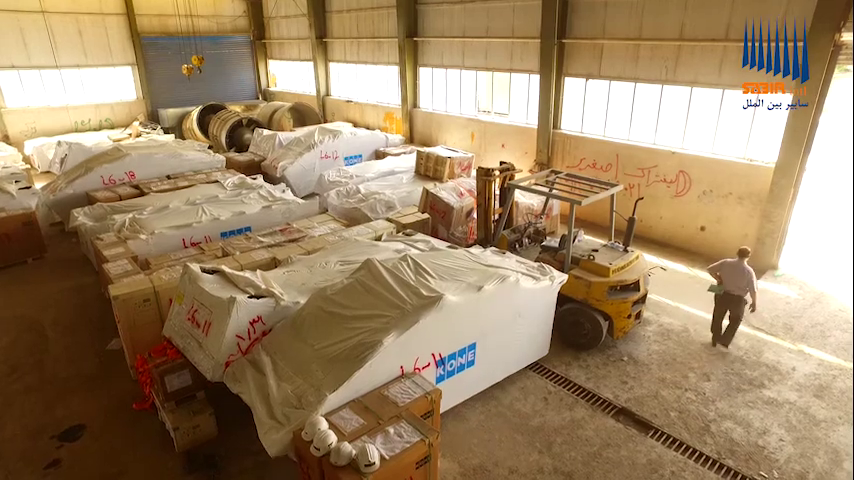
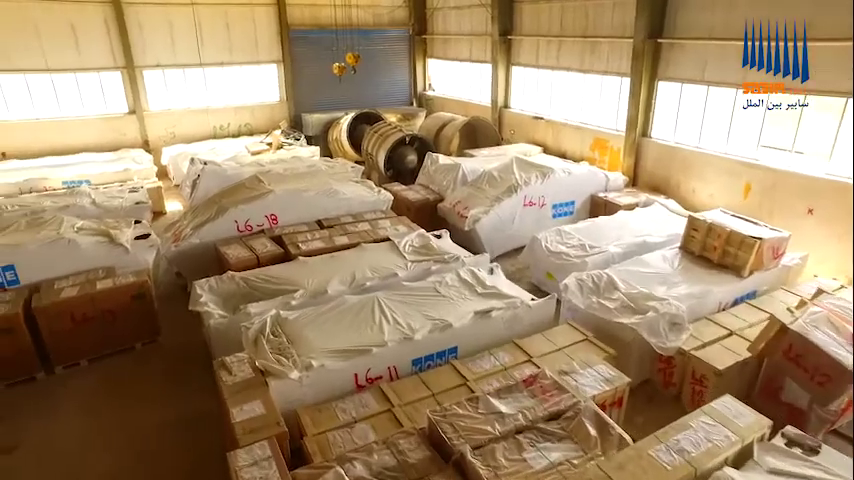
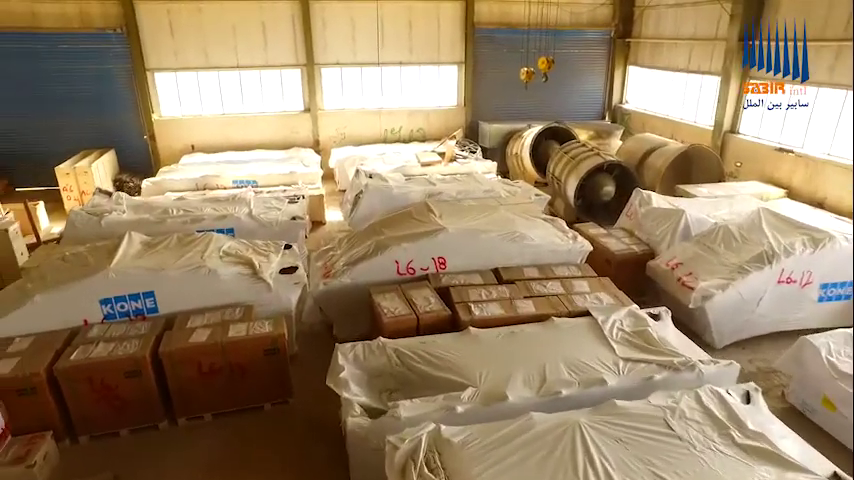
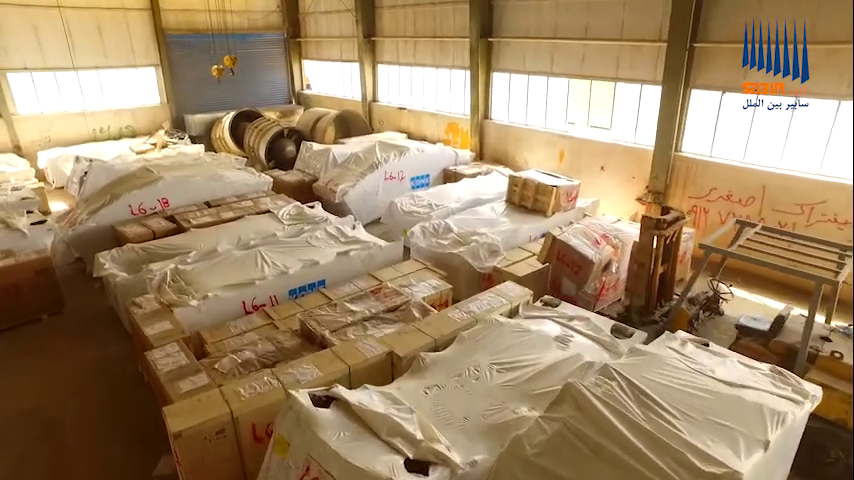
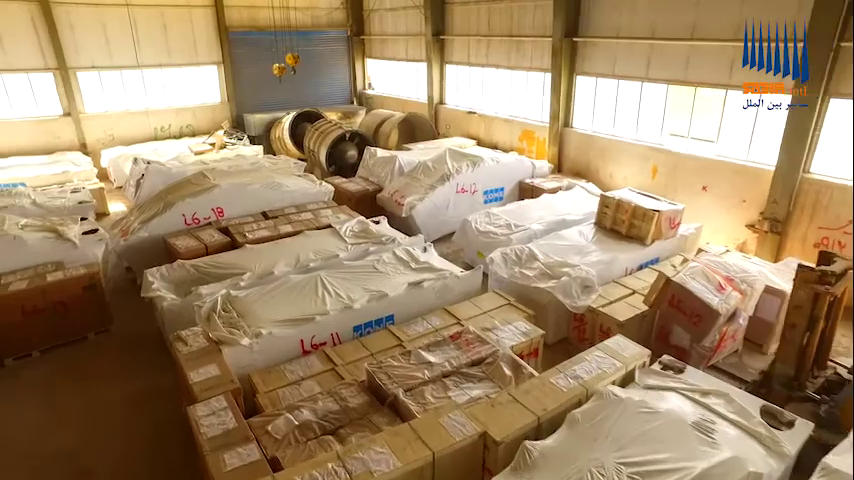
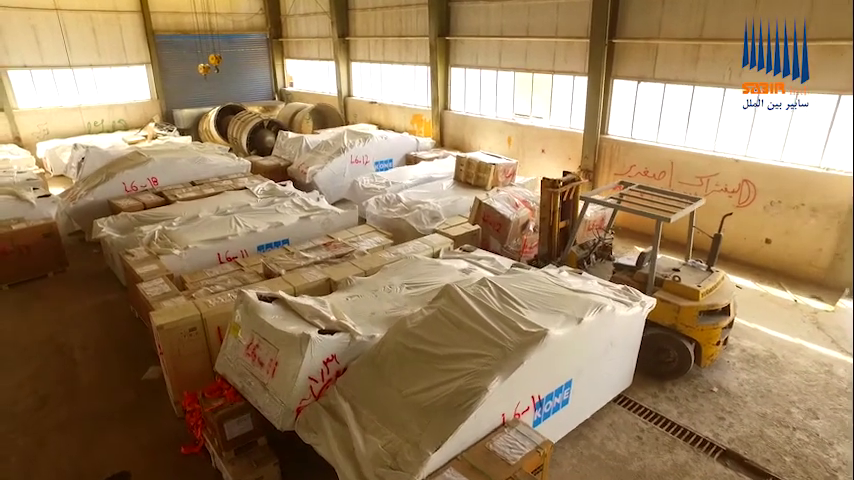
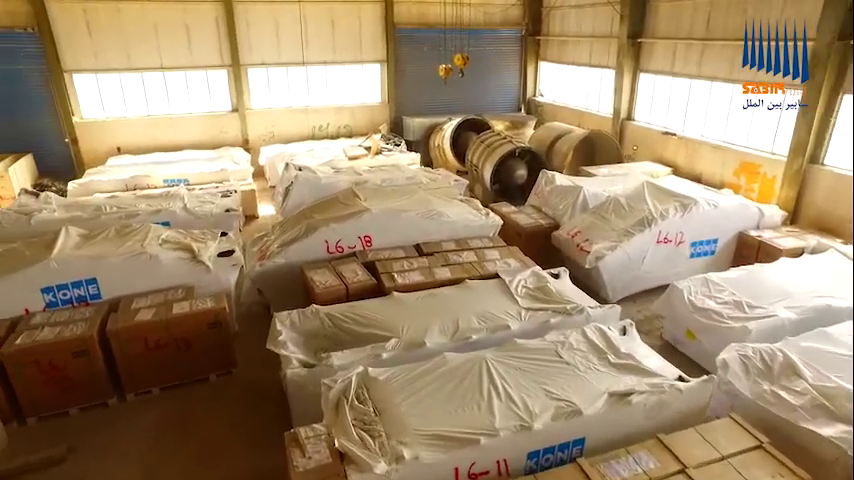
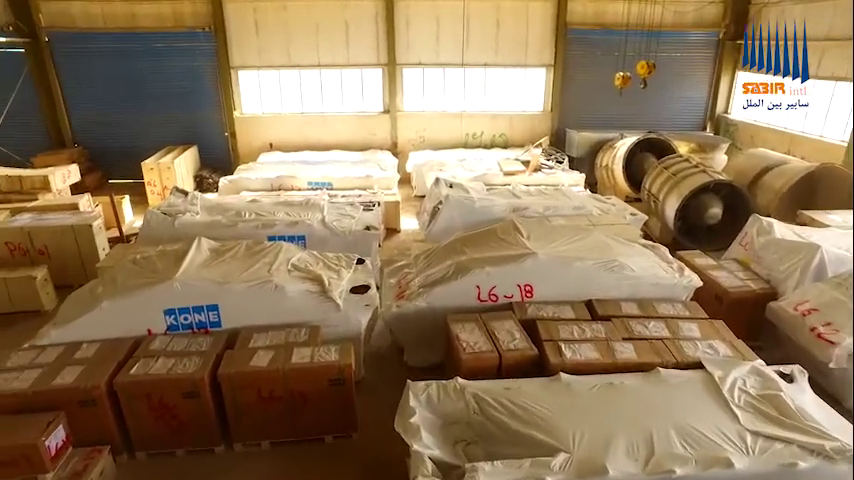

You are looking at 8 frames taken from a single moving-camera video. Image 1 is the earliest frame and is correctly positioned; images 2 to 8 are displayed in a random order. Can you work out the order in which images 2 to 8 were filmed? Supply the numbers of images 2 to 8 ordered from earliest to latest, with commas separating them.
6, 4, 5, 2, 7, 3, 8
